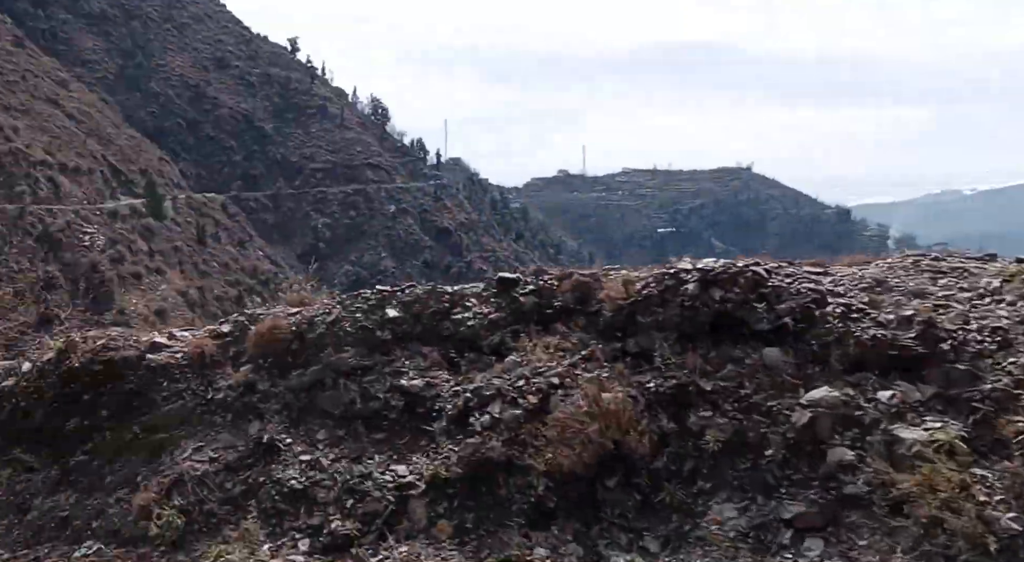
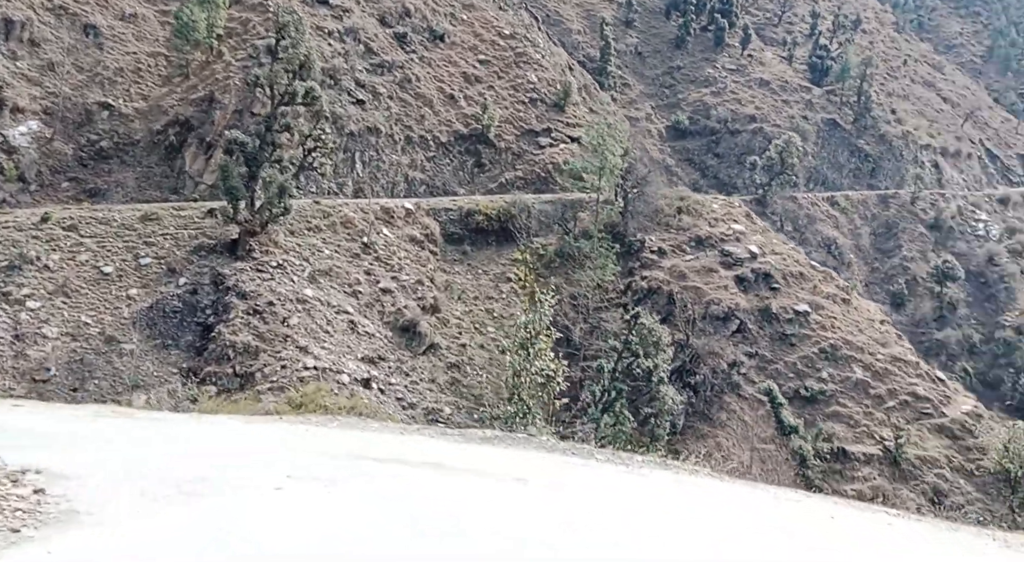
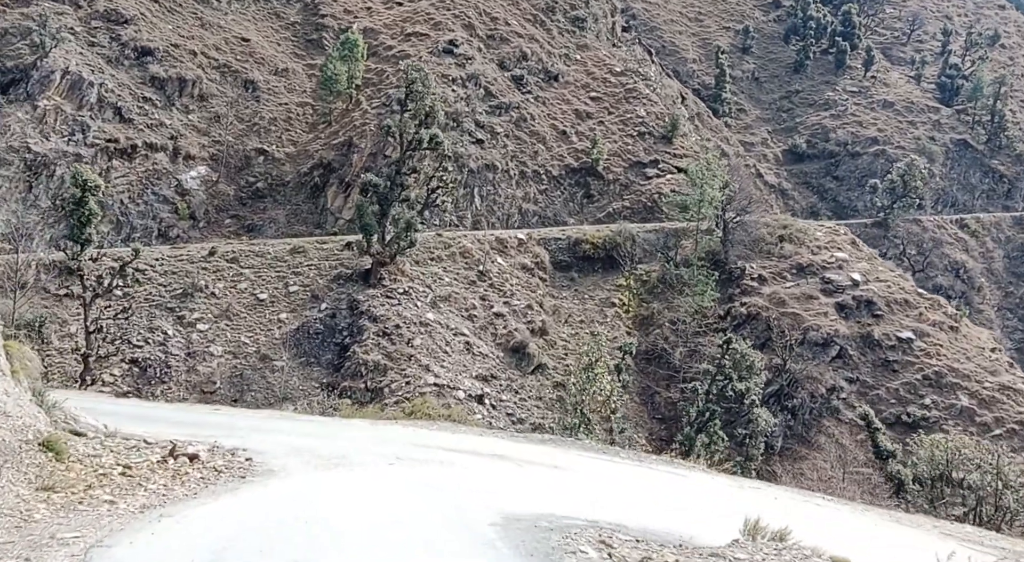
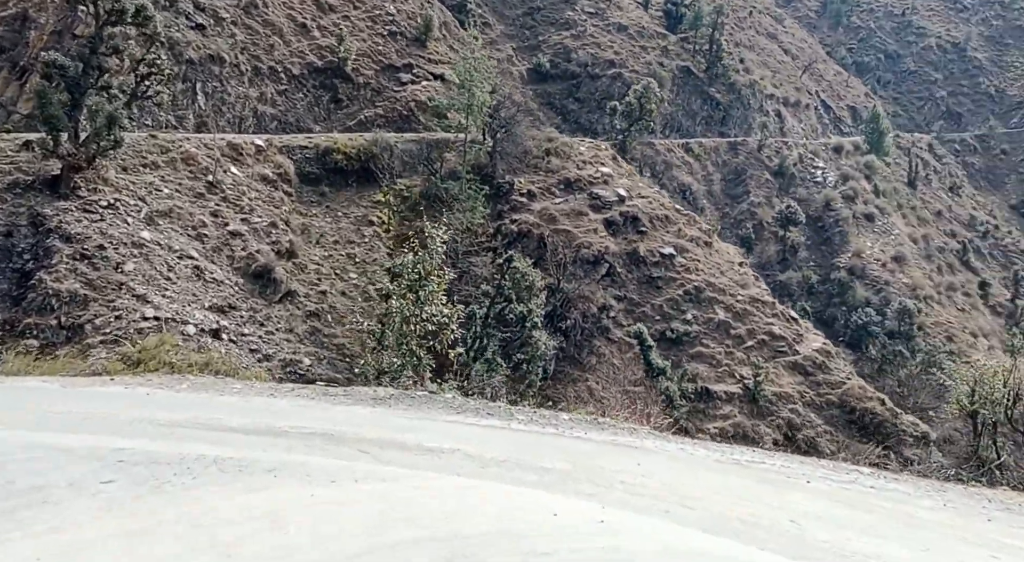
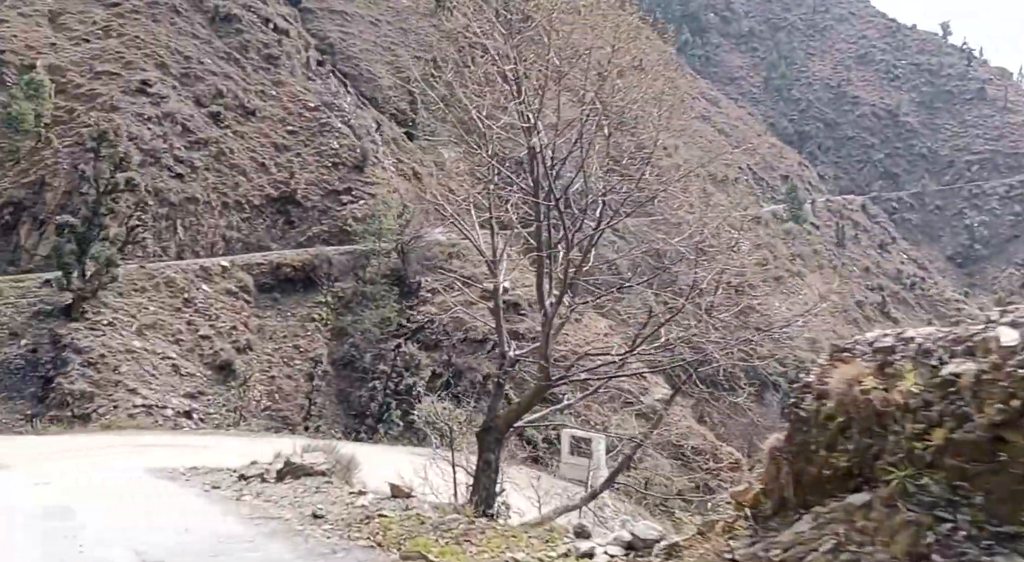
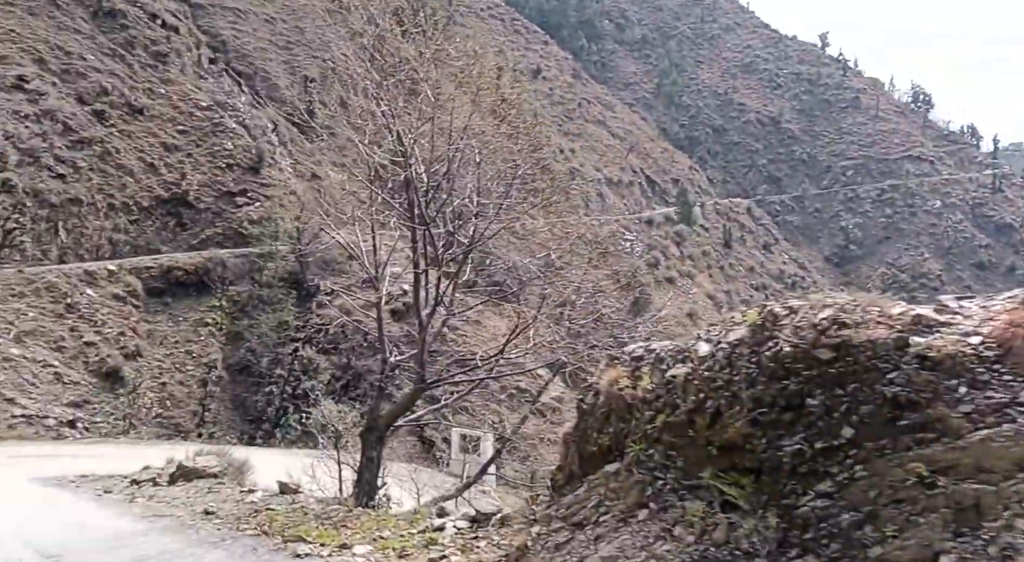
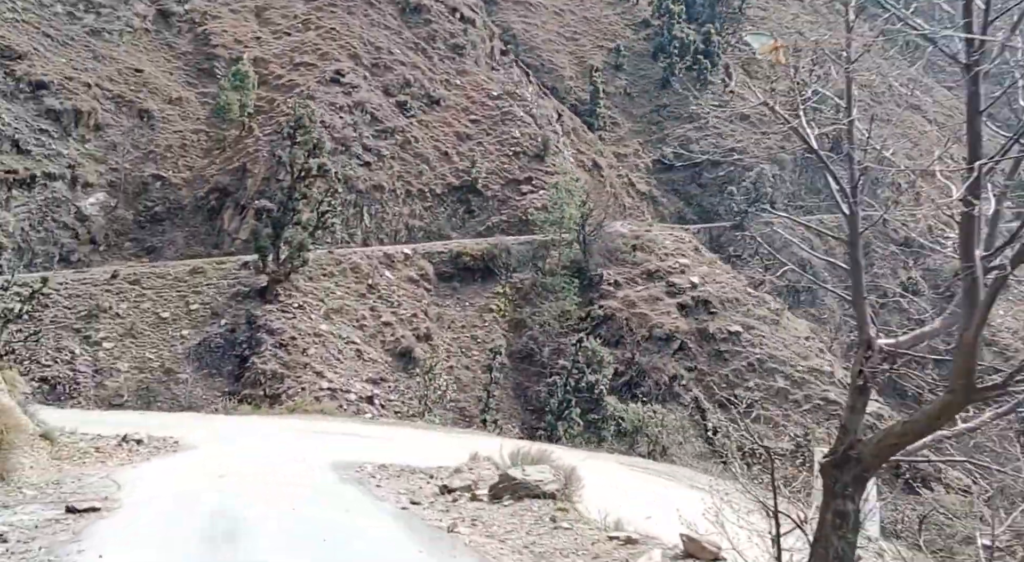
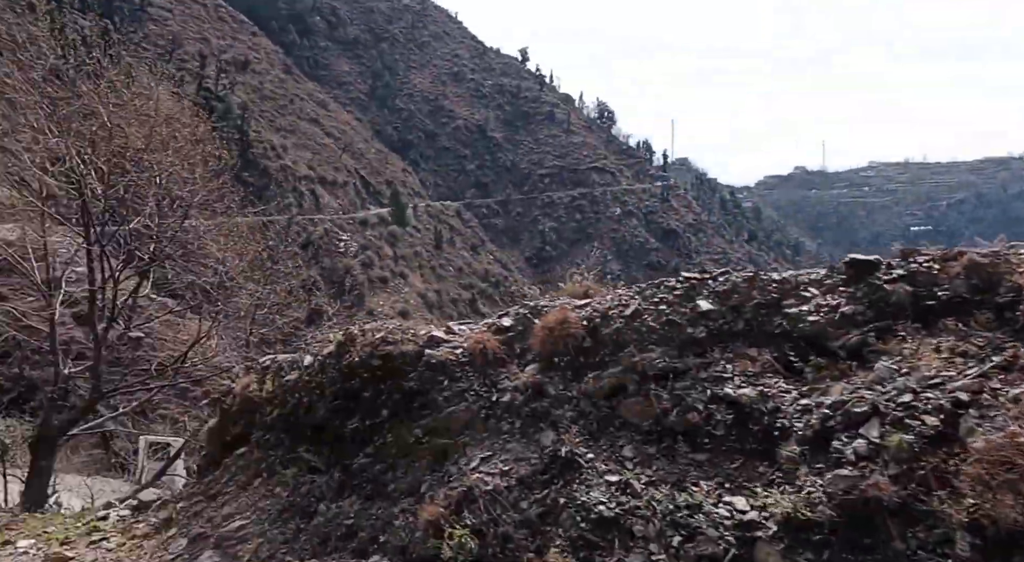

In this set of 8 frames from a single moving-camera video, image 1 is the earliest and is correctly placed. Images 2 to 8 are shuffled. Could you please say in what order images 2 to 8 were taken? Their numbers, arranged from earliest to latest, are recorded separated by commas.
8, 6, 5, 7, 3, 2, 4
